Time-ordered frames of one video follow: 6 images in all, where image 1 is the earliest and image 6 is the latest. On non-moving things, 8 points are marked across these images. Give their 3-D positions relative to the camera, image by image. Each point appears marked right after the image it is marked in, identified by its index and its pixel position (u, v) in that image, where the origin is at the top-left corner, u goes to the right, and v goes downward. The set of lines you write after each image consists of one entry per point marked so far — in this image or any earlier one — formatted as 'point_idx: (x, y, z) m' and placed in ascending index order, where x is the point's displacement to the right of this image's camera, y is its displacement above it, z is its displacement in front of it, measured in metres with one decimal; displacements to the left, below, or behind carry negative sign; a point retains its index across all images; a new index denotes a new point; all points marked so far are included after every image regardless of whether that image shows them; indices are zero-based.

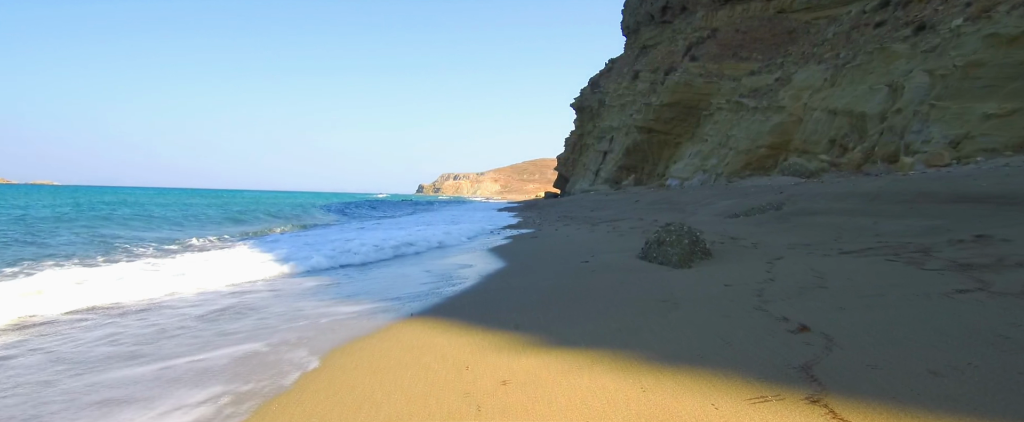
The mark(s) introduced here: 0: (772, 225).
0: (+3.2, -0.2, +6.7) m
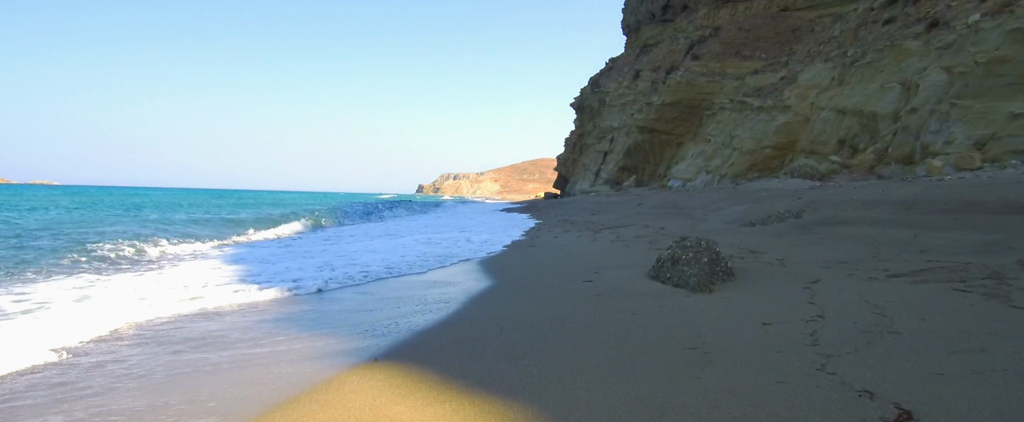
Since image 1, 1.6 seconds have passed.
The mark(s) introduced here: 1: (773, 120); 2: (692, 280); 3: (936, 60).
0: (+3.2, -0.3, +6.0) m
1: (+8.6, +3.0, +17.9) m
2: (+1.4, -0.5, +4.1) m
3: (+10.2, +3.6, +13.0) m
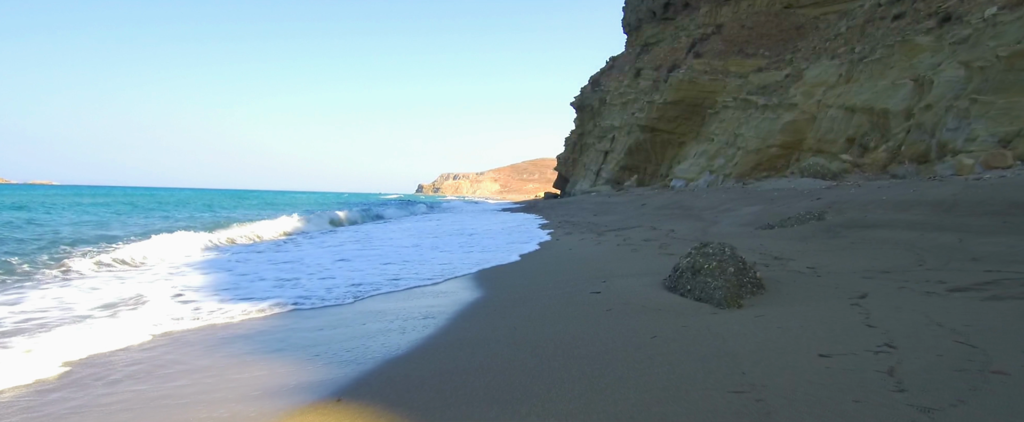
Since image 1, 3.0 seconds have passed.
0: (+3.1, -0.3, +5.5) m
1: (+8.5, +3.0, +17.3) m
2: (+1.3, -0.6, +3.5) m
3: (+10.2, +3.6, +12.5) m
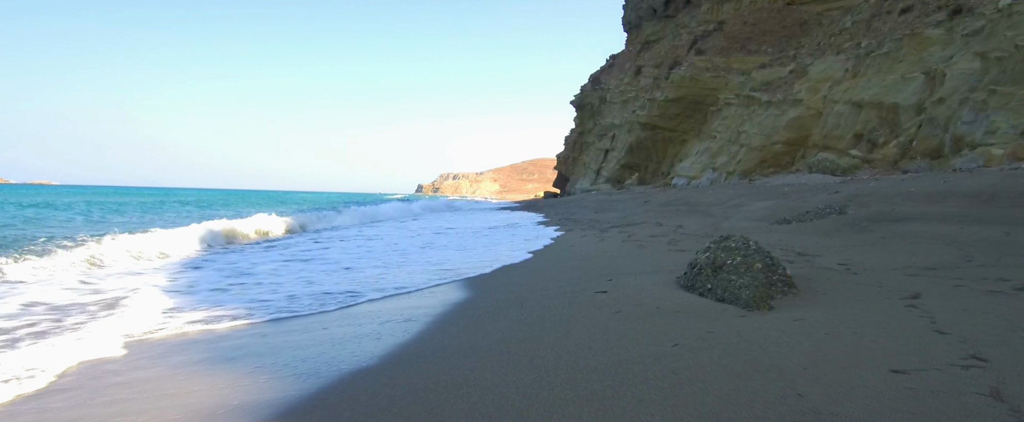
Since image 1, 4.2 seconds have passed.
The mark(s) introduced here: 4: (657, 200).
0: (+3.1, -0.2, +5.0) m
1: (+8.5, +3.1, +16.8) m
2: (+1.3, -0.5, +3.0) m
3: (+10.1, +3.7, +12.0) m
4: (+3.9, +0.3, +14.6) m
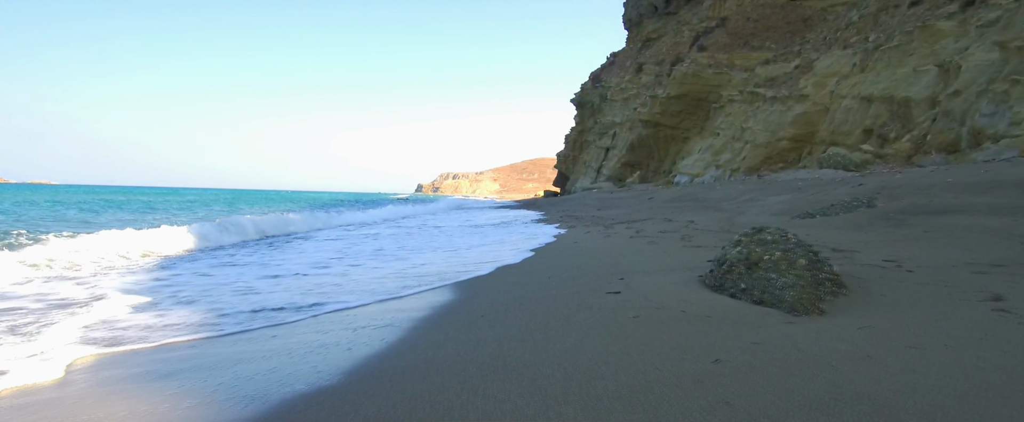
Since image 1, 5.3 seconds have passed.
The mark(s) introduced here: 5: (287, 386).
0: (+3.1, -0.2, +4.5) m
1: (+8.5, +3.1, +16.3) m
2: (+1.3, -0.4, +2.5) m
3: (+10.1, +3.8, +11.5) m
4: (+3.9, +0.4, +14.1) m
5: (-0.9, -0.7, +2.0) m
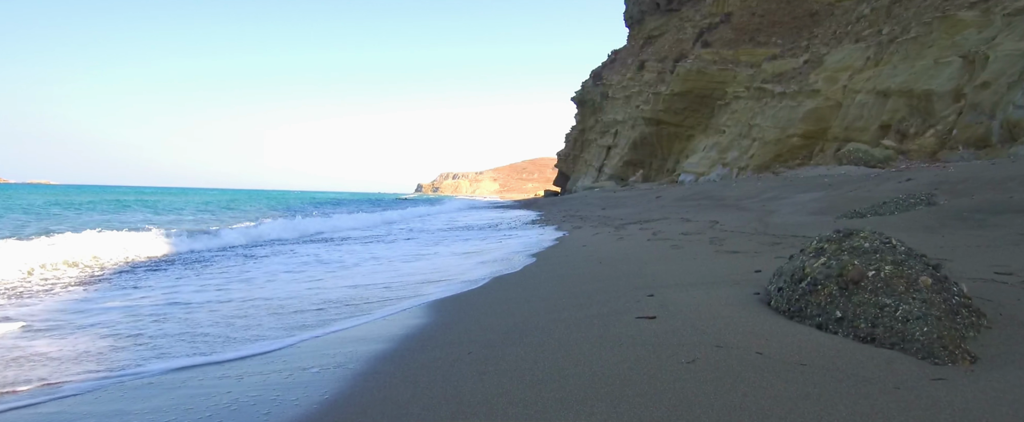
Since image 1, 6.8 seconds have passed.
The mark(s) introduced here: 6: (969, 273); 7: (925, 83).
0: (+3.1, -0.2, +3.7) m
1: (+8.5, +3.2, +15.5) m
2: (+1.3, -0.4, +1.7) m
3: (+10.1, +3.8, +10.7) m
4: (+3.9, +0.4, +13.3) m
5: (-0.9, -0.6, +1.2) m
6: (+2.3, -0.3, +2.7) m
7: (+9.4, +2.9, +11.9) m
